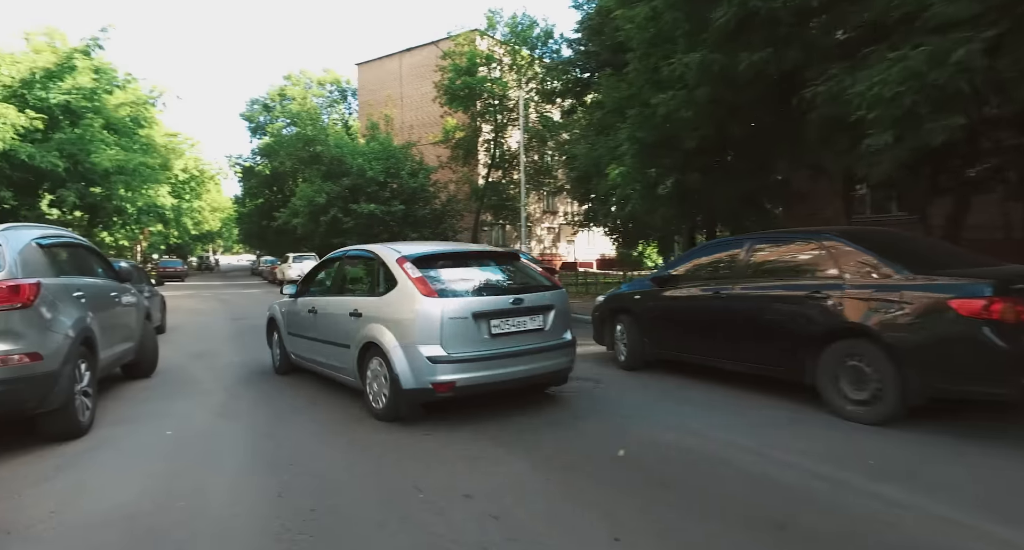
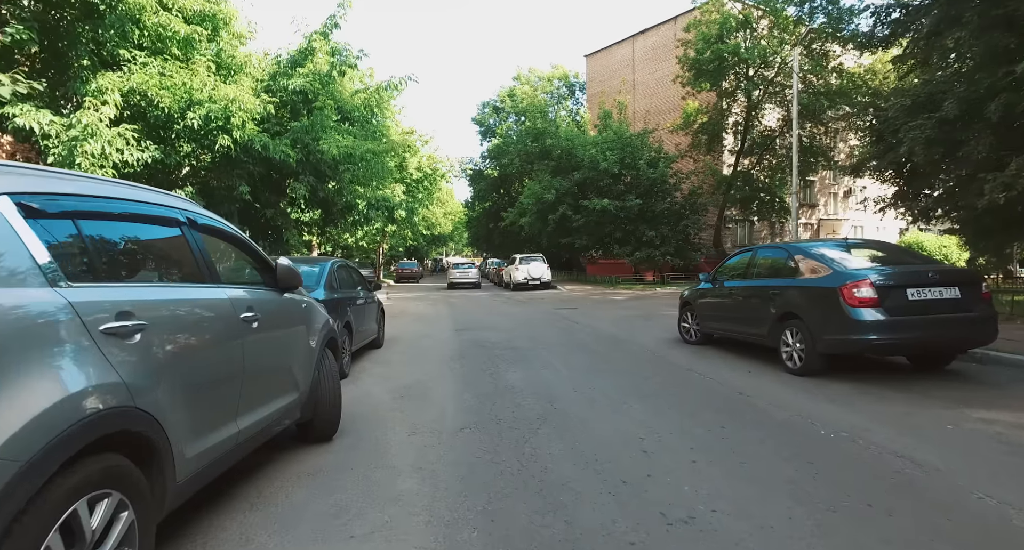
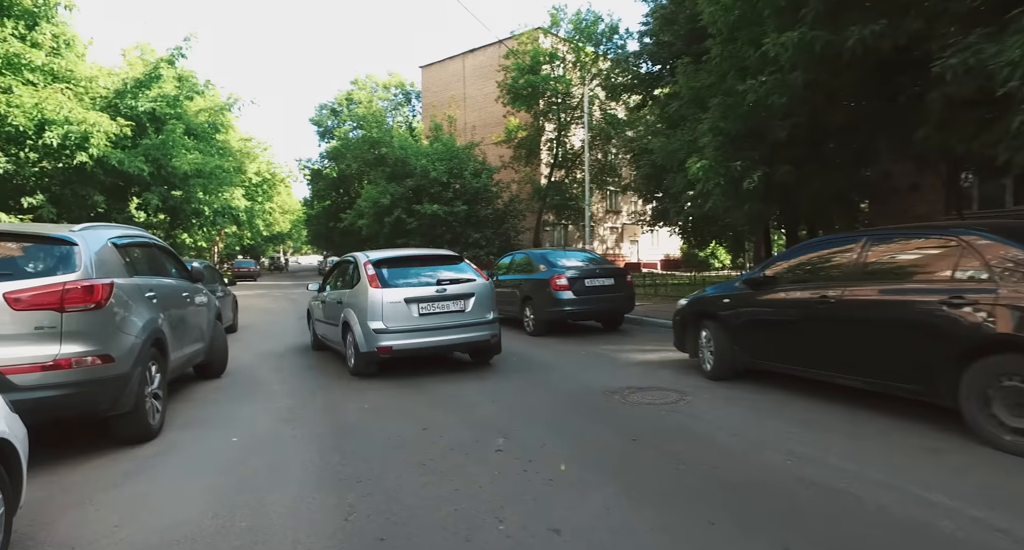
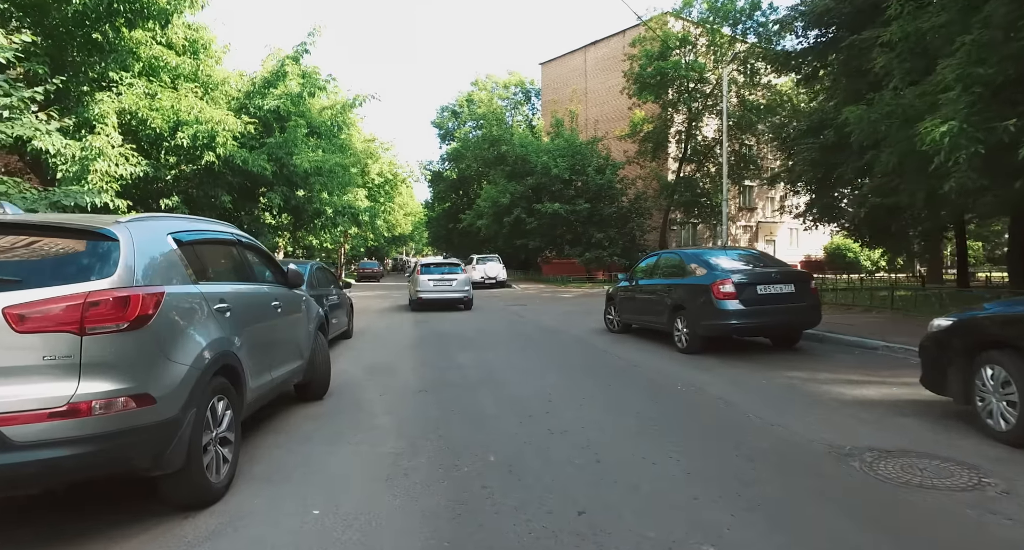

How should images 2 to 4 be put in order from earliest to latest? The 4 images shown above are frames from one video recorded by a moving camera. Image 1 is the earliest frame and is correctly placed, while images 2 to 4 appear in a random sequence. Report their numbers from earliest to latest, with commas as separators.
3, 4, 2
